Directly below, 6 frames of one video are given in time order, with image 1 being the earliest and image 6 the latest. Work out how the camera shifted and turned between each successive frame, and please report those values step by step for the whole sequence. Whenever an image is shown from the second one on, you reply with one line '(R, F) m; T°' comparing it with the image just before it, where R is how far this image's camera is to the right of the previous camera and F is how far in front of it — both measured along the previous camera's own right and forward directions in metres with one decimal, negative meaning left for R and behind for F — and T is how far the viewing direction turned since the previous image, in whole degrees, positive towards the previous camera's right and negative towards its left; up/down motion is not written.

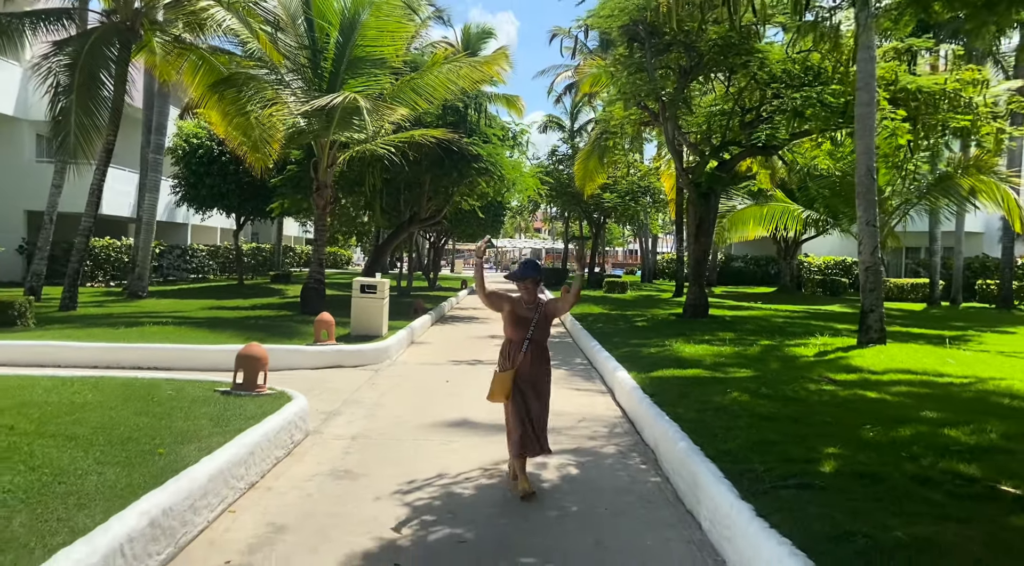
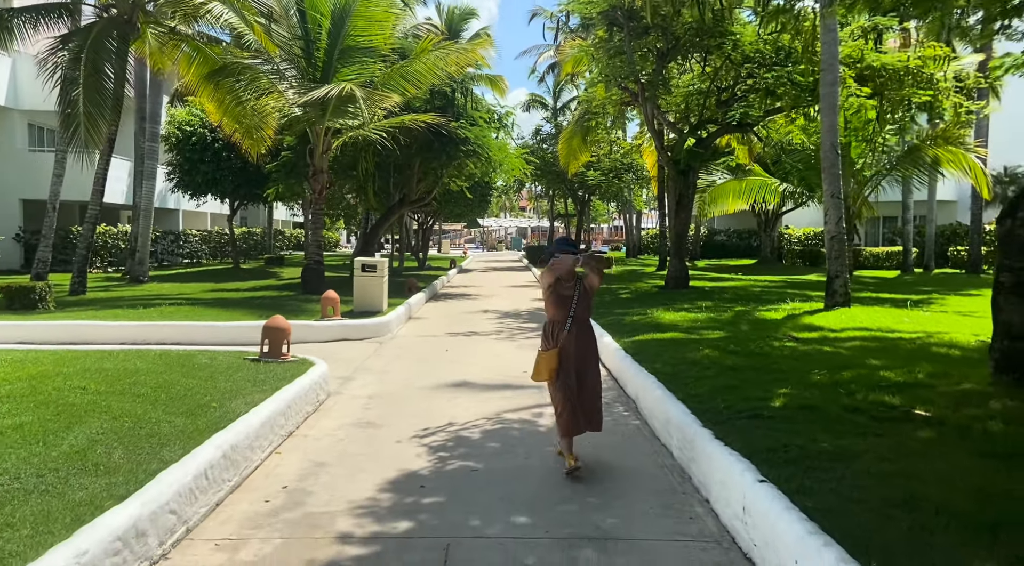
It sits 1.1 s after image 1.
(-0.1, -0.8) m; +1°
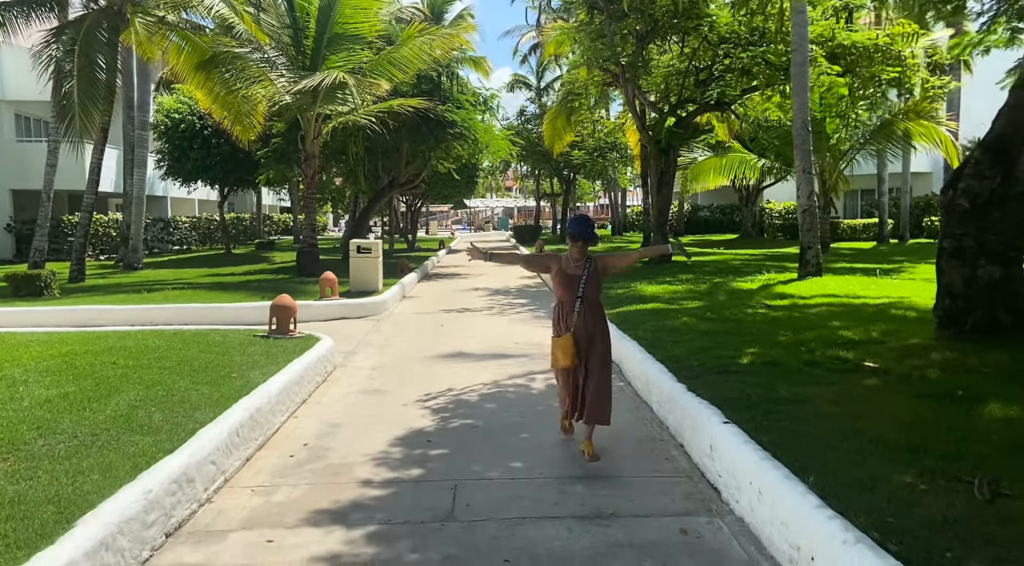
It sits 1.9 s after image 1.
(0.0, -0.5) m; +1°
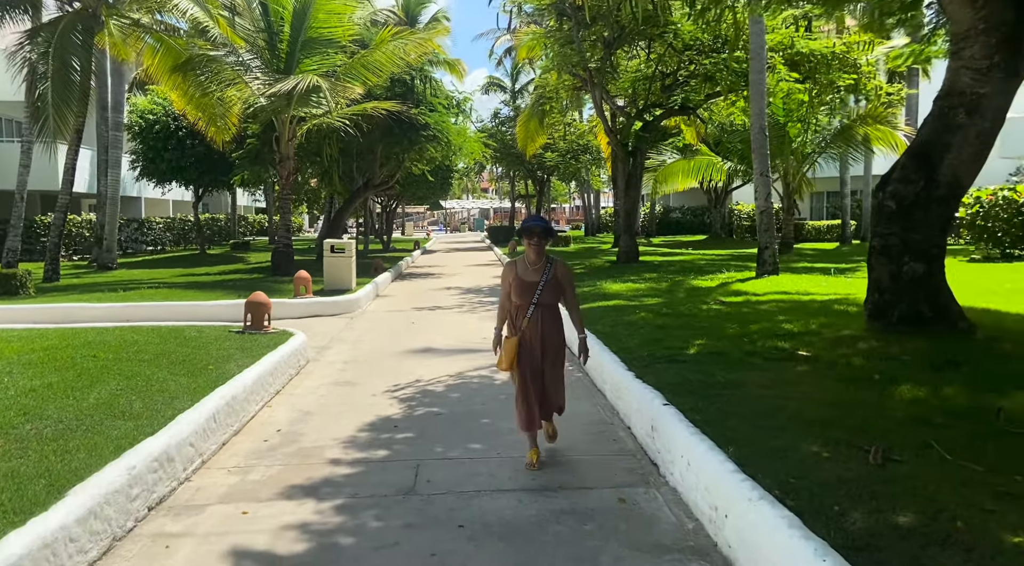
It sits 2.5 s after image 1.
(+0.1, -0.4) m; +2°
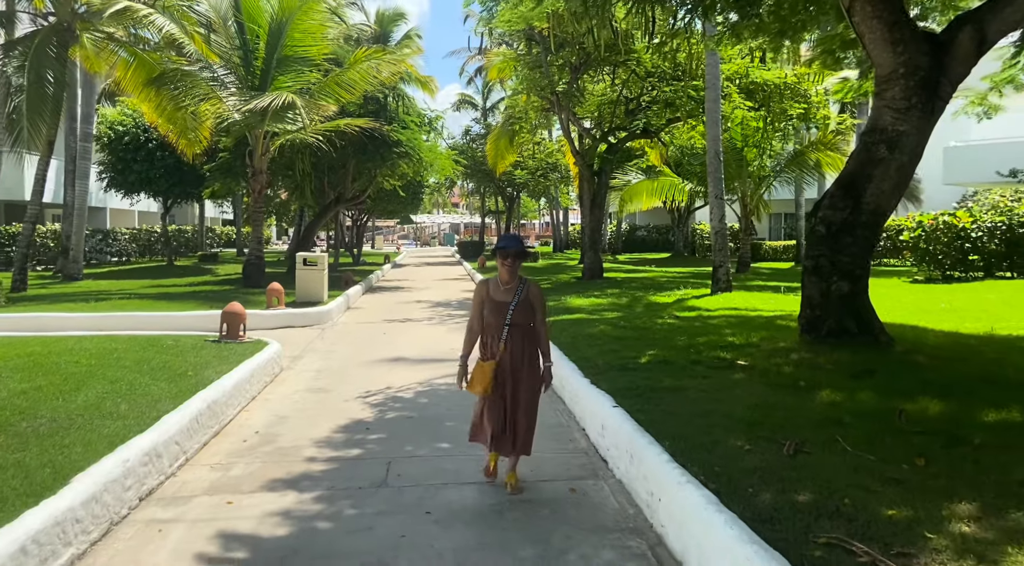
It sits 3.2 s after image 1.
(0.0, -0.5) m; +3°
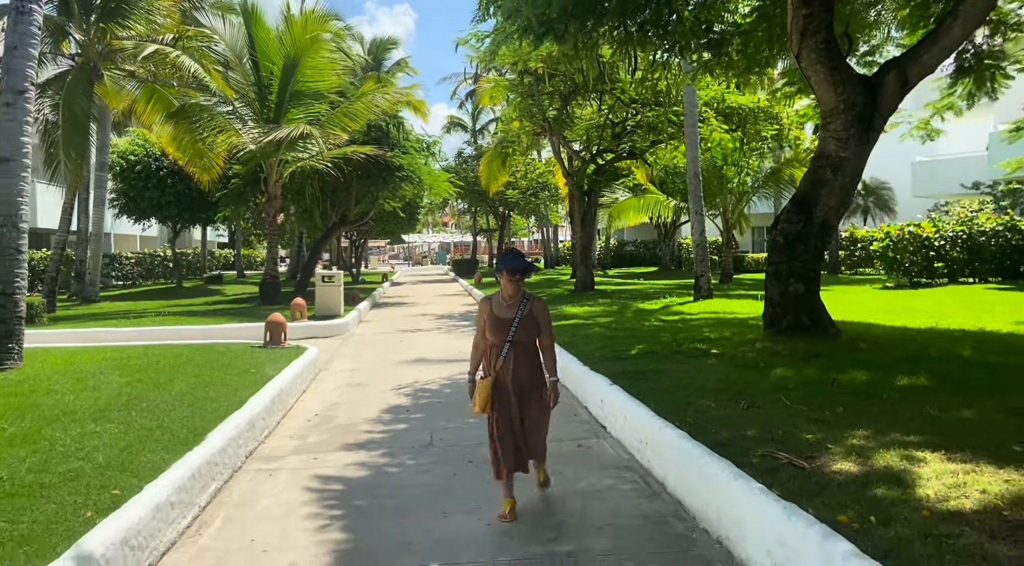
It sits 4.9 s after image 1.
(-0.3, -1.3) m; +1°
